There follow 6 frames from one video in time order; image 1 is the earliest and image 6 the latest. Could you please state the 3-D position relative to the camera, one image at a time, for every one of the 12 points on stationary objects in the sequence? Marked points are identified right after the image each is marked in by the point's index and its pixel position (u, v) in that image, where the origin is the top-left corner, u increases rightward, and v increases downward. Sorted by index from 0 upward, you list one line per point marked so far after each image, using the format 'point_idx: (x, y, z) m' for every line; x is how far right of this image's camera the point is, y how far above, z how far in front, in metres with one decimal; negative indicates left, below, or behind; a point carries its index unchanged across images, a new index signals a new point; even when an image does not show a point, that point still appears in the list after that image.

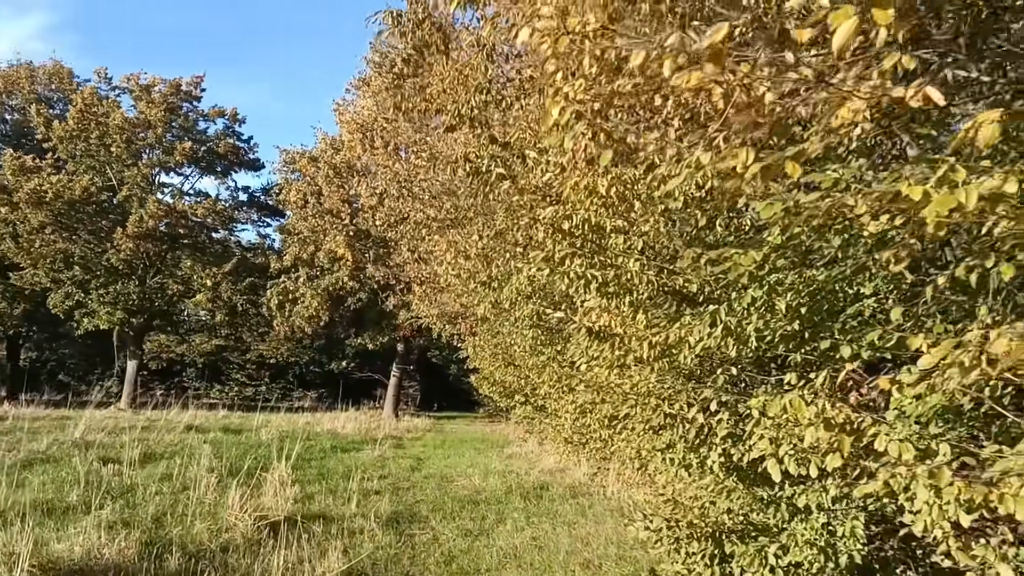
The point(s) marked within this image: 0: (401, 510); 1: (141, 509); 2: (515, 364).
0: (-1.0, -1.9, +7.2) m
1: (-2.7, -1.6, +6.2) m
2: (0.0, -1.0, +10.9) m
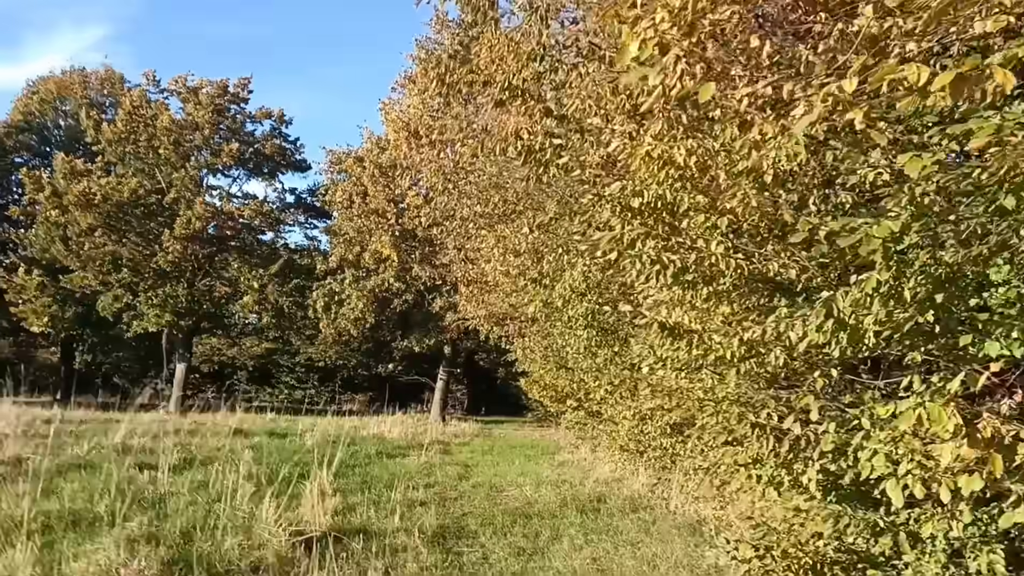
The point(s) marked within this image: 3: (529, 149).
0: (-0.5, -1.8, +6.6) m
1: (-2.3, -1.6, +5.7) m
2: (+0.7, -1.0, +10.3) m
3: (+0.1, +0.8, +4.9) m
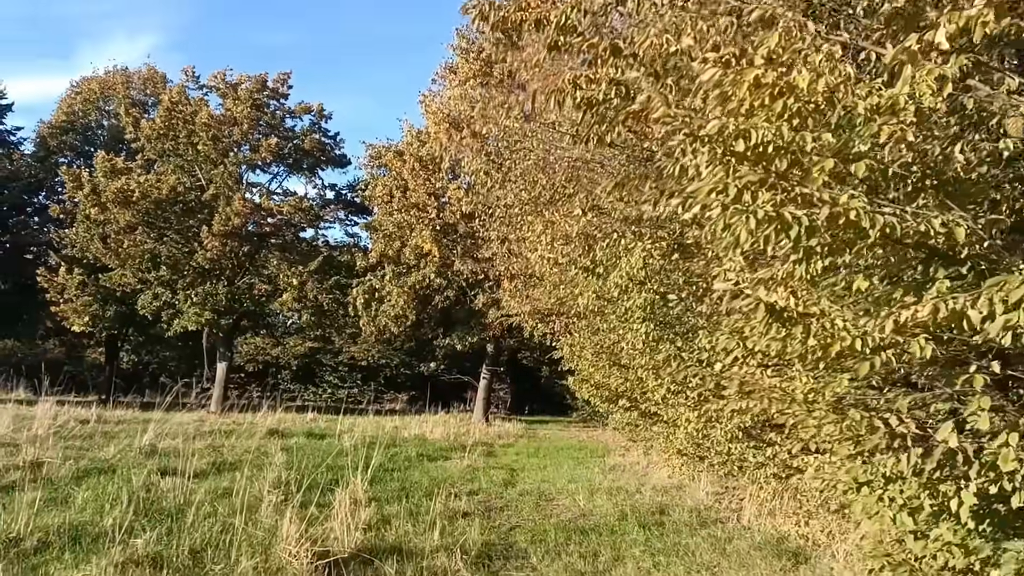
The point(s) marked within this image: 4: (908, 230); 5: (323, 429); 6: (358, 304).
0: (-0.1, -1.7, +5.9) m
1: (-2.0, -1.5, +5.1) m
2: (+1.2, -0.9, +9.5) m
3: (+0.4, +0.9, +4.1) m
4: (+1.2, +0.2, +2.6) m
5: (-3.3, -2.5, +15.0) m
6: (-3.4, -0.4, +19.0) m
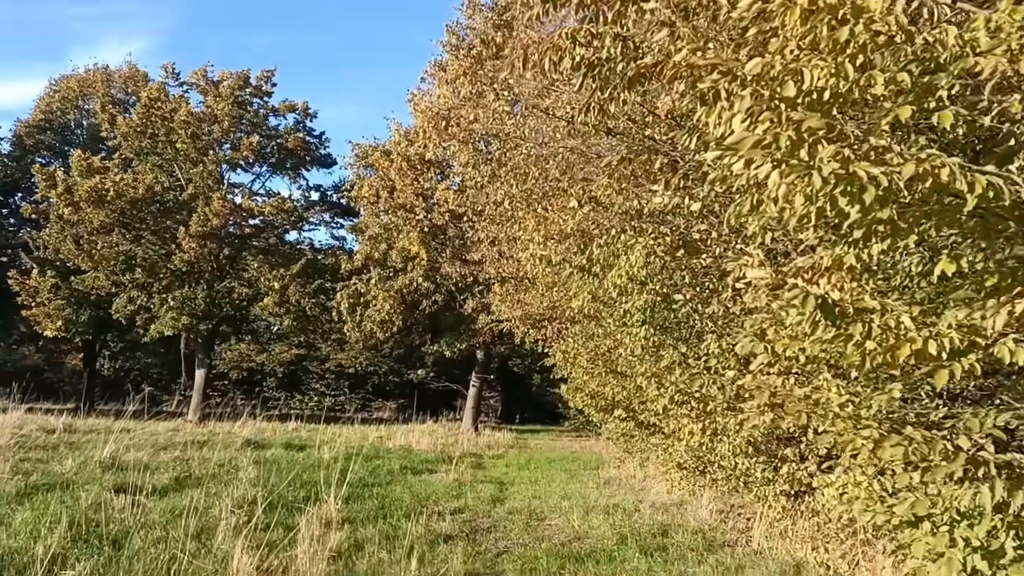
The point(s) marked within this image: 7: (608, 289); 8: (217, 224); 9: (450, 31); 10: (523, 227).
0: (-0.2, -1.7, +5.3) m
1: (-2.0, -1.5, +4.4) m
2: (+1.1, -0.9, +8.9) m
3: (+0.3, +0.9, +3.5) m
4: (+1.2, +0.2, +2.0) m
5: (-3.5, -2.5, +14.3) m
6: (-3.7, -0.4, +18.4) m
7: (+0.8, 0.0, +7.0) m
8: (-6.5, +1.4, +18.6) m
9: (-1.1, +4.4, +14.3) m
10: (+0.1, +0.7, +9.6) m
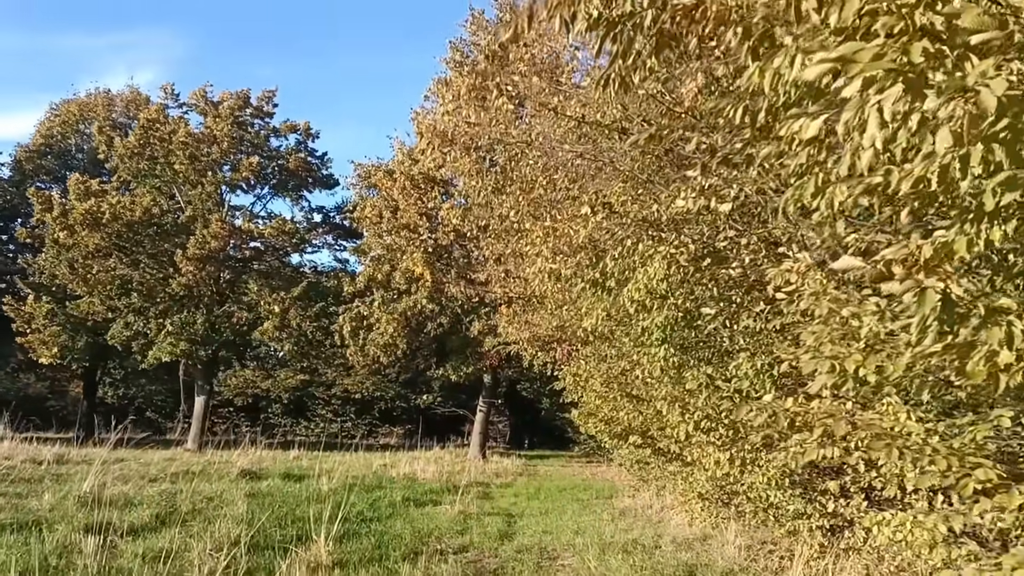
0: (-0.2, -1.8, +4.6) m
1: (-2.0, -1.5, +3.8) m
2: (+1.2, -1.0, +8.3) m
3: (+0.3, +0.9, +2.9) m
4: (+1.2, +0.2, +1.4) m
5: (-3.4, -2.9, +13.7) m
6: (-3.5, -0.9, +17.8) m
7: (+0.9, -0.1, +6.4) m
8: (-6.3, +0.9, +18.1) m
9: (-1.0, +4.1, +13.8) m
10: (+0.2, +0.5, +9.0) m
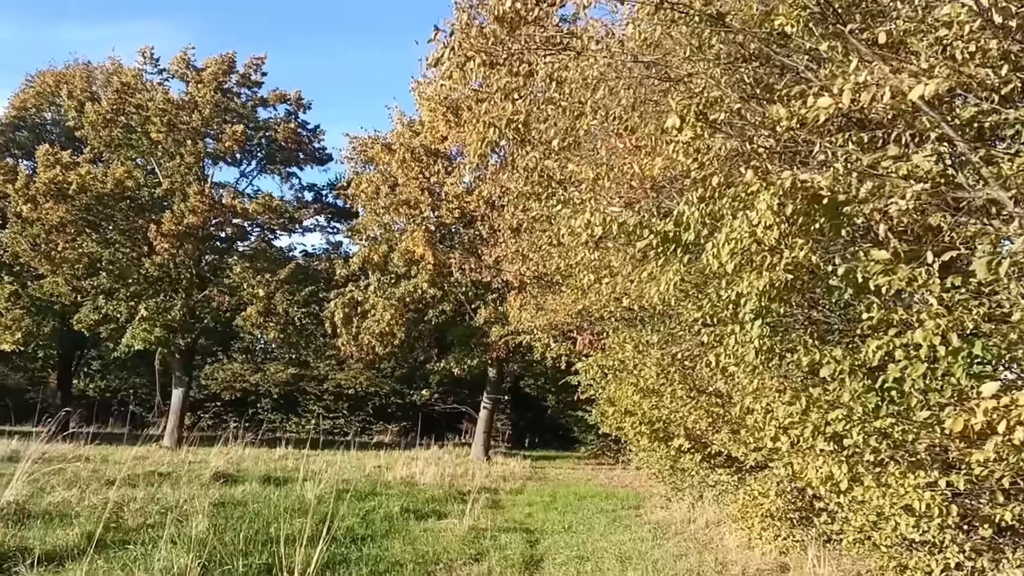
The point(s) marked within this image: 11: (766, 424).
0: (+0.1, -1.6, +3.0) m
1: (-1.7, -1.3, +2.2) m
2: (+1.4, -0.8, +6.7) m
3: (+0.6, +1.1, +1.3) m
4: (+1.5, +0.5, -0.2) m
5: (-3.2, -2.6, +12.0) m
6: (-3.3, -0.6, +16.1) m
7: (+1.1, +0.1, +4.8) m
8: (-6.1, +1.2, +16.4) m
9: (-0.7, +4.3, +12.2) m
10: (+0.4, +0.8, +7.4) m
11: (+1.6, -0.8, +5.1) m
